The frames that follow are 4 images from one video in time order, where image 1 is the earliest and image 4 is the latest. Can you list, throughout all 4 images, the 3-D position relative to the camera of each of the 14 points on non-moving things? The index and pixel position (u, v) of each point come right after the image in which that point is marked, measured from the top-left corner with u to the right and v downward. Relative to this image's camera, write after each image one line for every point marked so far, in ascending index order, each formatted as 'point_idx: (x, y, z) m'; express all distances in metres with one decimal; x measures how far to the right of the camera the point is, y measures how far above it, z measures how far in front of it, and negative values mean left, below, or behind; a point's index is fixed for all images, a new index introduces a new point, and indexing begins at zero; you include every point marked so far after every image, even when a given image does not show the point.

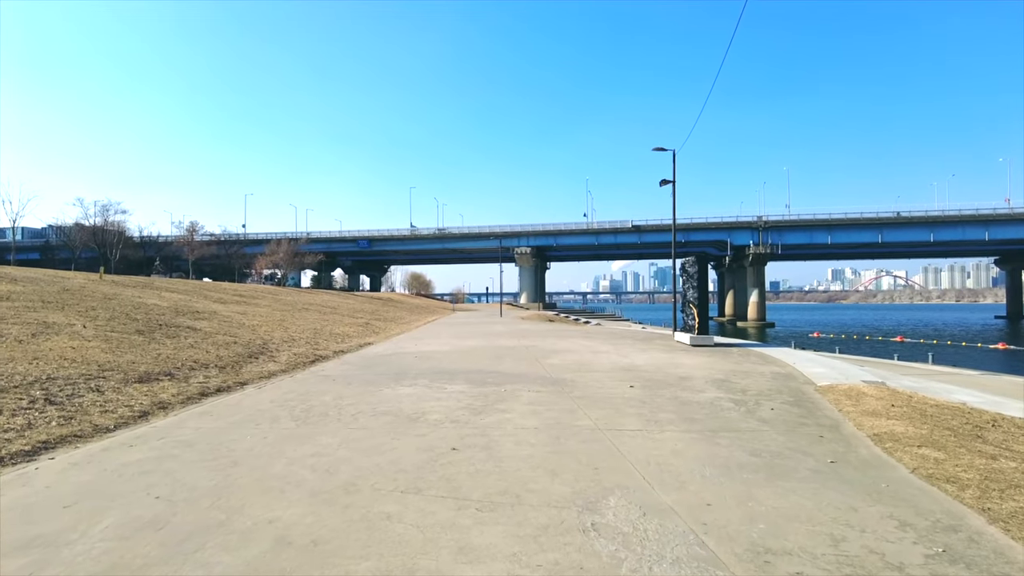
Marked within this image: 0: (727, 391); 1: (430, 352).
0: (+3.7, -1.8, +11.2) m
1: (-2.5, -2.0, +19.9) m
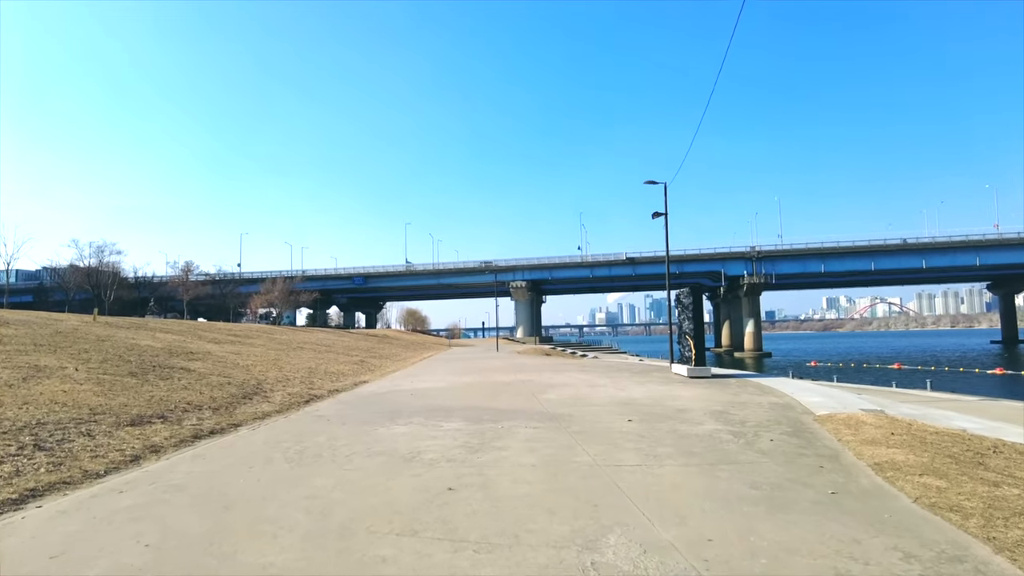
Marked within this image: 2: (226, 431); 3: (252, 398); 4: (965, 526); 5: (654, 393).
0: (+3.7, -2.3, +11.1) m
1: (-2.6, -3.1, +19.7) m
2: (-5.0, -2.5, +11.4) m
3: (-6.2, -2.7, +15.7) m
4: (+3.6, -1.9, +5.2) m
5: (+3.6, -2.6, +16.4) m
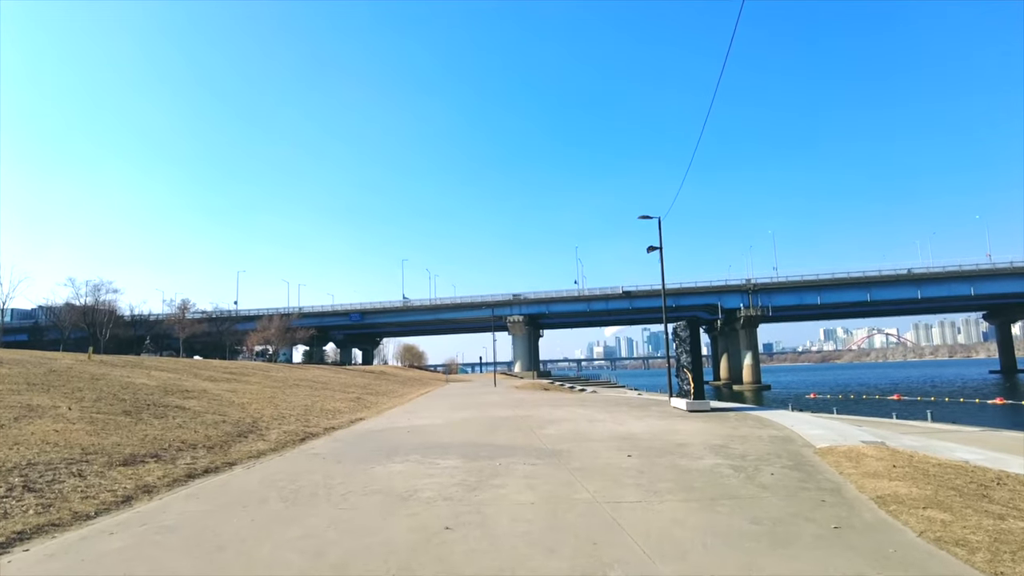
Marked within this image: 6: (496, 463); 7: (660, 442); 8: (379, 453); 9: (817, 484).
0: (+3.6, -2.8, +11.0) m
1: (-2.7, -4.1, +19.5) m
2: (-5.0, -3.1, +11.3) m
3: (-6.3, -3.5, +15.5) m
4: (+3.6, -2.1, +5.1) m
5: (+3.5, -3.5, +16.2) m
6: (-0.3, -2.9, +10.8) m
7: (+3.0, -3.1, +13.2) m
8: (-2.7, -3.3, +13.1) m
9: (+3.9, -2.5, +8.3) m
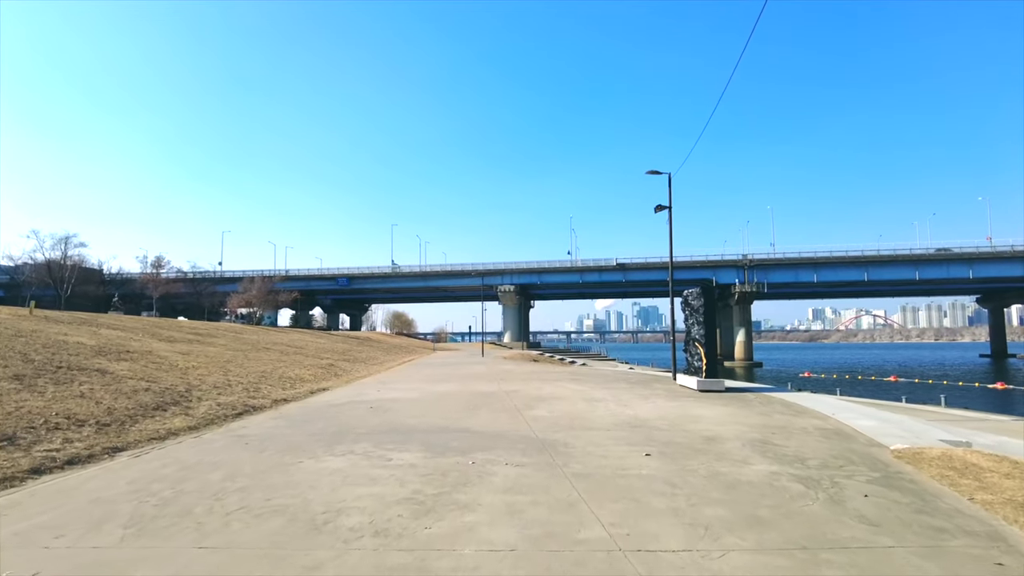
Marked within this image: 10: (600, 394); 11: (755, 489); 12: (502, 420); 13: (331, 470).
0: (+3.4, -2.1, +8.1) m
1: (-3.1, -2.9, +16.6) m
2: (-5.3, -2.2, +8.3) m
3: (-6.6, -2.3, +12.5) m
4: (+3.4, -1.7, +2.2) m
5: (+3.2, -2.5, +13.4) m
6: (-0.5, -2.1, +7.9) m
7: (+2.7, -2.3, +10.3) m
8: (-3.0, -2.3, +10.2) m
9: (+3.7, -1.9, +5.4) m
10: (+2.5, -2.9, +18.1) m
11: (+2.5, -2.0, +6.6) m
12: (-0.2, -2.4, +12.1) m
13: (-2.1, -2.1, +7.6) m
